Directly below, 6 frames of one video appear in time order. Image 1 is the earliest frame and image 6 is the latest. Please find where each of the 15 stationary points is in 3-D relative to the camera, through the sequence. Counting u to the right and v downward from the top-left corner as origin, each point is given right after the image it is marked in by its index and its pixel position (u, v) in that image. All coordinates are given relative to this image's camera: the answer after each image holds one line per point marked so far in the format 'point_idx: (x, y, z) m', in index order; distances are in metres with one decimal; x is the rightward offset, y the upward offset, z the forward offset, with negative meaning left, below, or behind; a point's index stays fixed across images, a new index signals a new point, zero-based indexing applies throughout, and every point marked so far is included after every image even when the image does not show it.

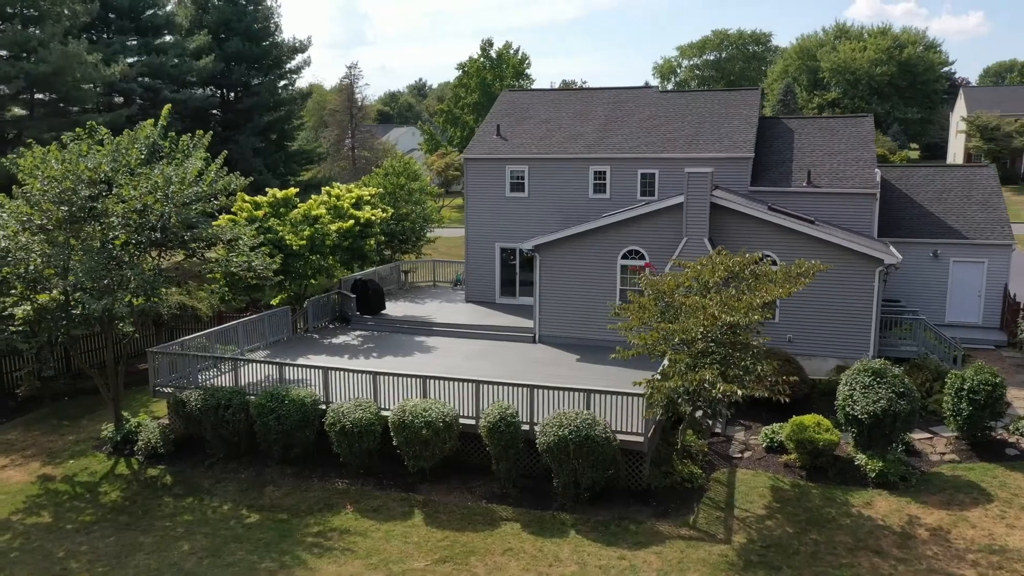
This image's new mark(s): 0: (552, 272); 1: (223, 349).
0: (+1.0, +0.4, +19.7) m
1: (-6.1, -1.3, +17.6) m
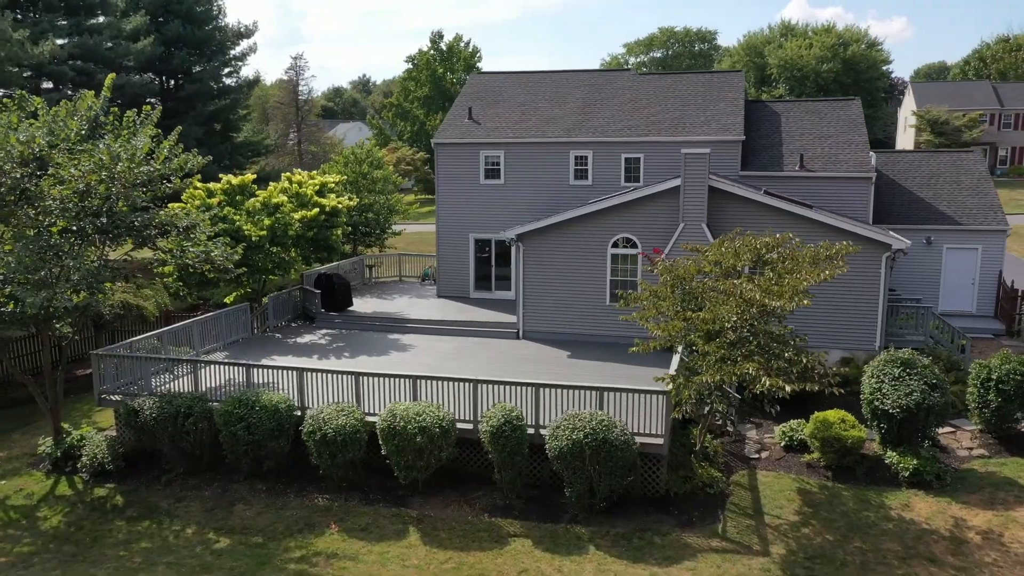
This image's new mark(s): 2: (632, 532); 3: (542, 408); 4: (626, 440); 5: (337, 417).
0: (+0.5, +0.6, +18.3) m
1: (-6.3, -1.2, +15.7) m
2: (+1.6, -3.3, +11.3) m
3: (+0.4, -1.7, +12.1) m
4: (+1.5, -2.1, +11.4) m
5: (-2.6, -1.9, +12.2) m
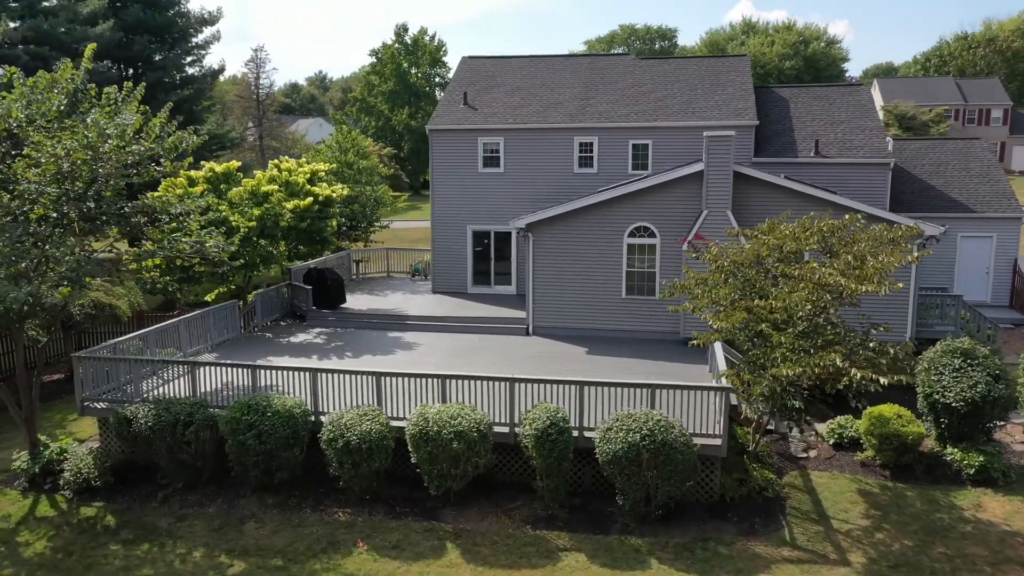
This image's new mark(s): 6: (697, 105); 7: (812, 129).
0: (+0.7, +0.7, +17.3) m
1: (-5.9, -1.1, +14.3) m
2: (+2.3, -3.1, +10.3) m
3: (+1.0, -1.6, +11.0) m
4: (+2.2, -1.9, +10.4) m
5: (-2.0, -1.8, +11.0) m
6: (+4.3, +4.3, +19.5) m
7: (+7.0, +3.7, +19.4) m
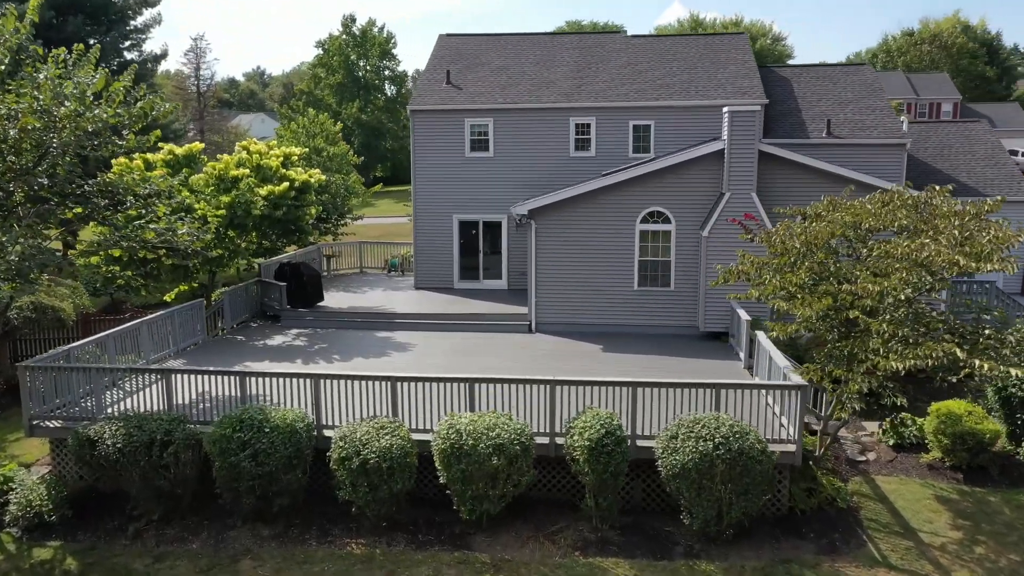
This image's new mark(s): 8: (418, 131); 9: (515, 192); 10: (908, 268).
0: (+0.7, +0.9, +15.8) m
1: (-5.7, -1.0, +12.3) m
2: (+2.8, -3.0, +8.9) m
3: (+1.5, -1.4, +9.5) m
4: (+2.7, -1.7, +9.0) m
5: (-1.5, -1.7, +9.3) m
6: (+4.1, +4.5, +18.2) m
7: (+6.8, +3.9, +18.4) m
8: (-2.1, +3.5, +18.5) m
9: (+0.1, +2.1, +18.5) m
10: (+4.0, +0.2, +8.6) m
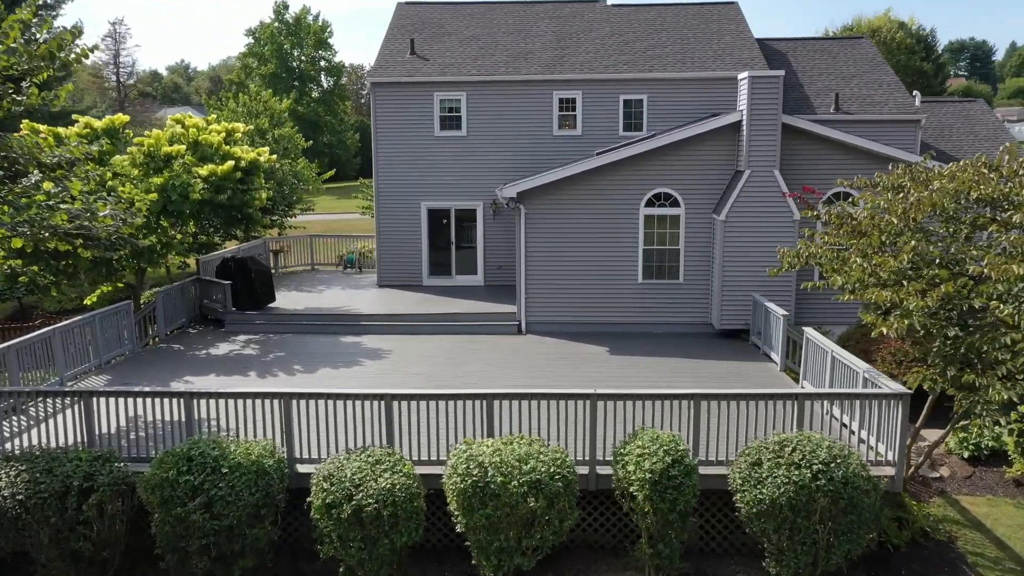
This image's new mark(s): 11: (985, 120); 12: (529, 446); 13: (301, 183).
0: (+0.5, +0.9, +13.7) m
1: (-5.6, -1.0, +9.7) m
2: (+3.2, -2.8, +7.1) m
3: (+1.8, -1.3, +7.6) m
4: (+3.0, -1.6, +7.1) m
5: (-1.2, -1.6, +7.1) m
6: (+3.6, +4.6, +16.4) m
7: (+6.3, +4.1, +16.8) m
8: (-2.6, +3.5, +16.2) m
9: (-0.4, +2.2, +16.4) m
10: (+4.4, +0.4, +6.8) m
11: (+10.8, +3.9, +19.1) m
12: (+0.1, -1.4, +7.2) m
13: (-4.8, +2.4, +18.8) m
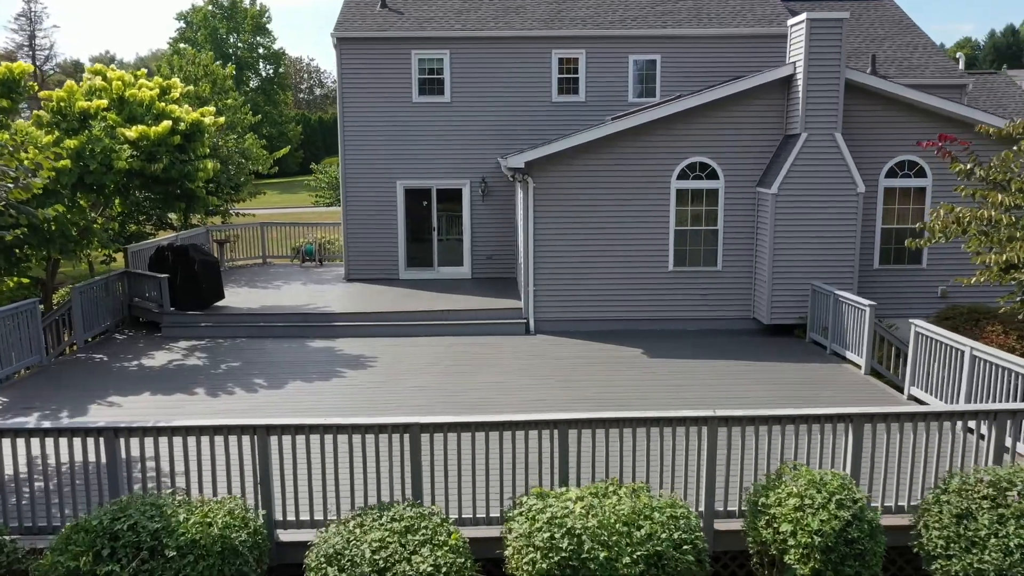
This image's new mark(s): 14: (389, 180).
0: (+0.6, +1.1, +11.4) m
1: (-5.2, -1.0, +6.9) m
2: (+3.7, -2.7, +4.9) m
3: (+2.3, -1.1, +5.3) m
4: (+3.6, -1.4, +5.0) m
5: (-0.6, -1.5, +4.6) m
6: (+3.4, +4.8, +14.3) m
7: (+6.1, +4.3, +14.9) m
8: (-2.7, +3.6, +13.6) m
9: (-0.5, +2.3, +14.0) m
10: (+4.9, +0.6, +4.8) m
11: (+10.4, +4.1, +17.5) m
12: (+0.7, -1.2, +4.9) m
13: (-5.1, +2.4, +16.1) m
14: (-2.1, +1.8, +14.0) m
